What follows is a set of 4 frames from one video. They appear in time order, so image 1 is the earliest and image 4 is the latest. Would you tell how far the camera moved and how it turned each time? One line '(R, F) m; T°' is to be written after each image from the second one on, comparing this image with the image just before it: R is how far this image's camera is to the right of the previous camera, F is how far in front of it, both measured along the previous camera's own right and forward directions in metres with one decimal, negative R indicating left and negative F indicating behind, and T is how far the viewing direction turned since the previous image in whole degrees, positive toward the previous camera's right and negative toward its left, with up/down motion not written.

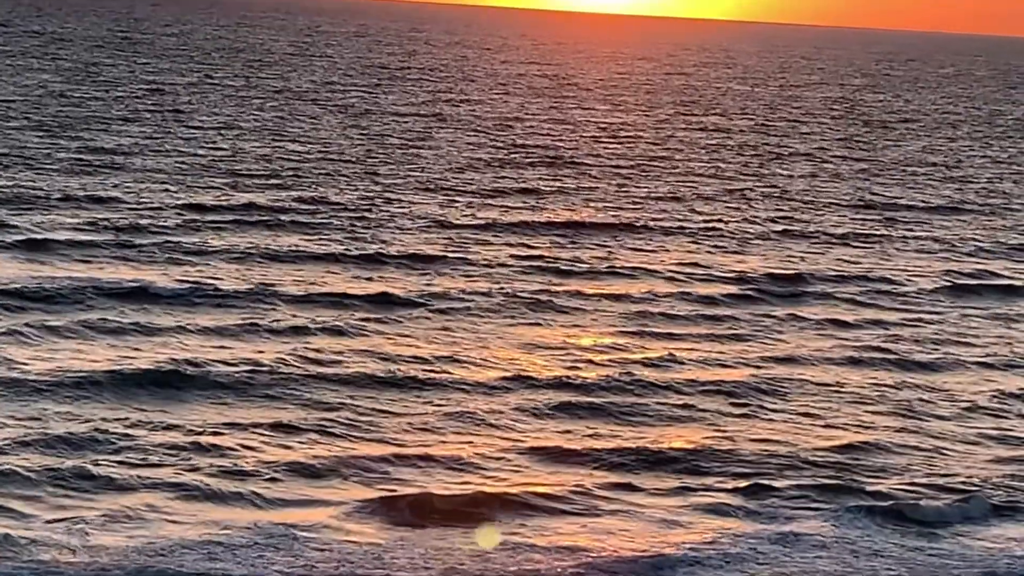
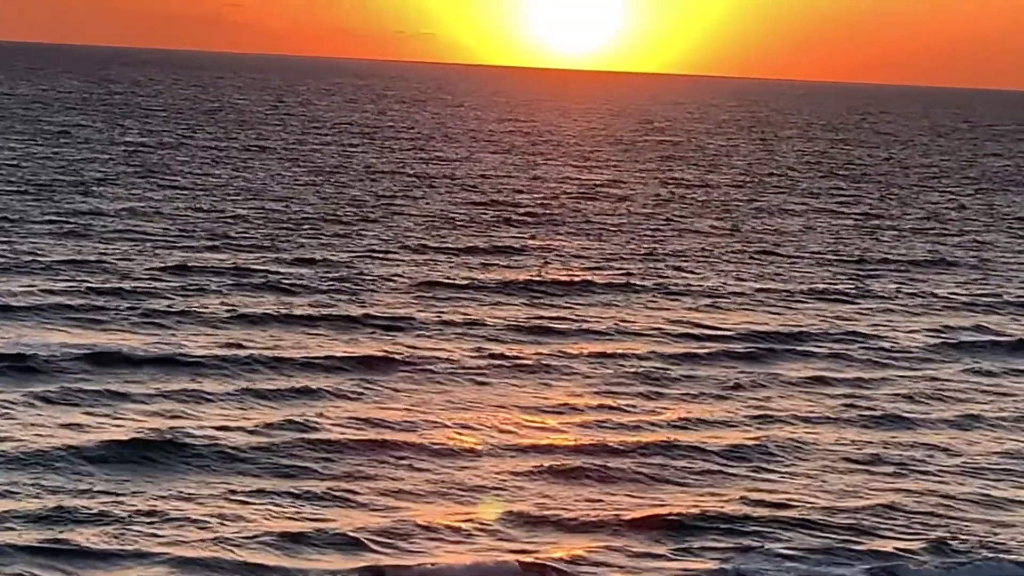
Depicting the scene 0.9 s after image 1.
(0.0, +0.1) m; +1°
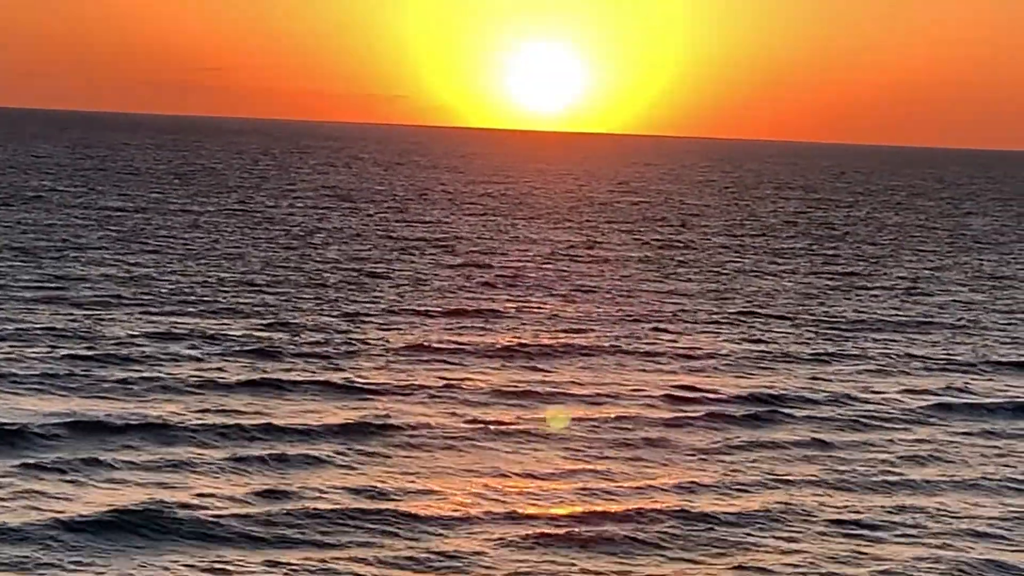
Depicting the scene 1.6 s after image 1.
(0.0, 0.0) m; +1°
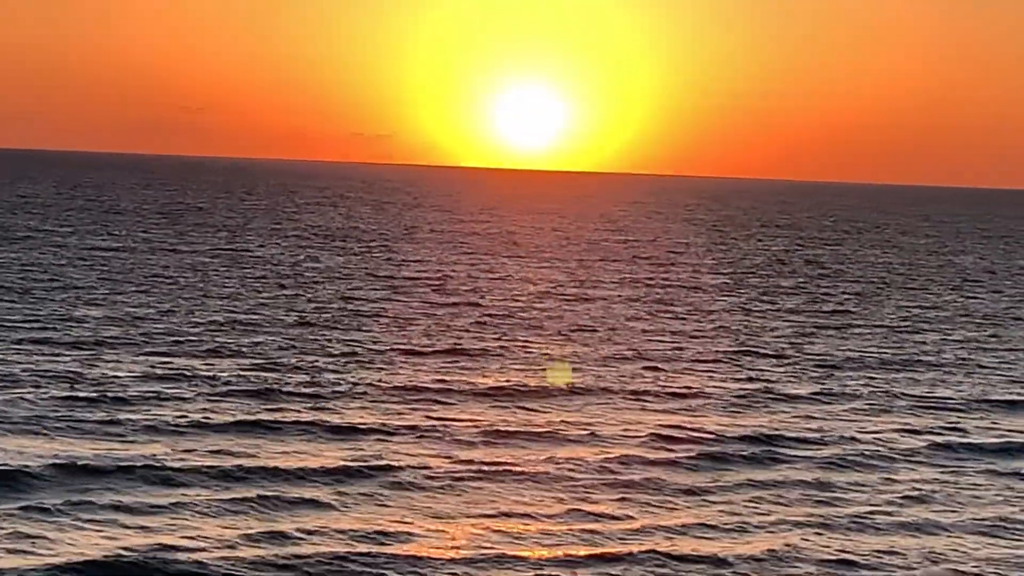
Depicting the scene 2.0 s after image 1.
(0.0, -0.7) m; 0°
